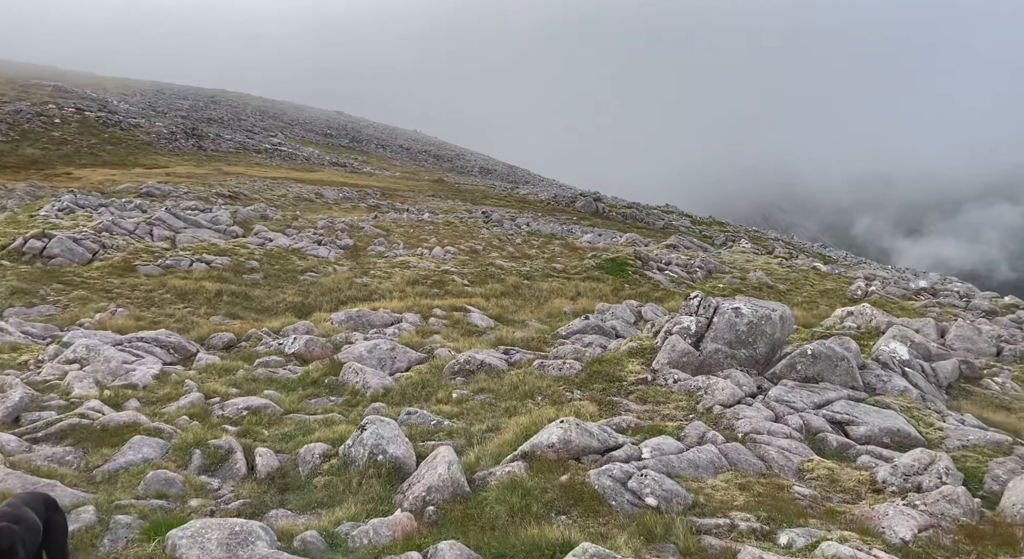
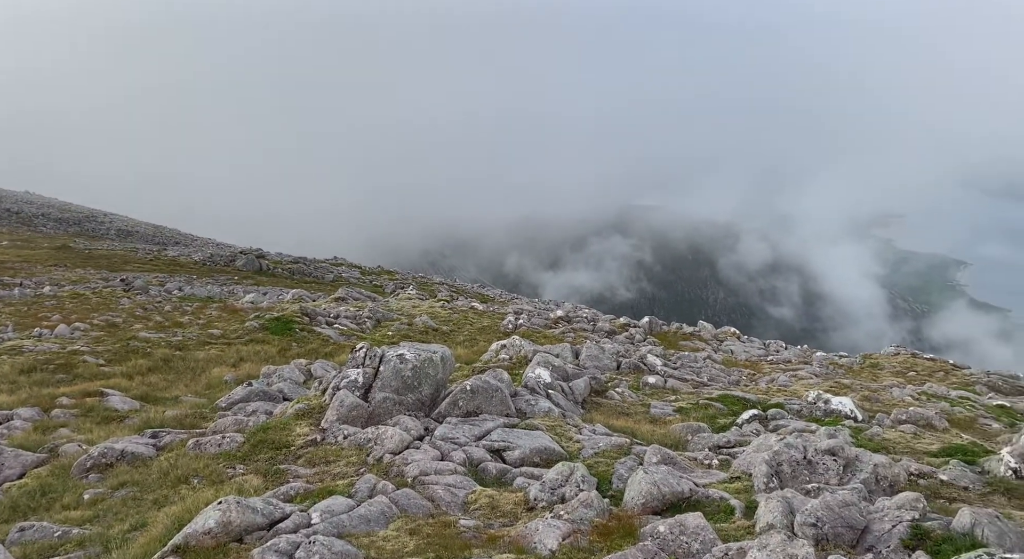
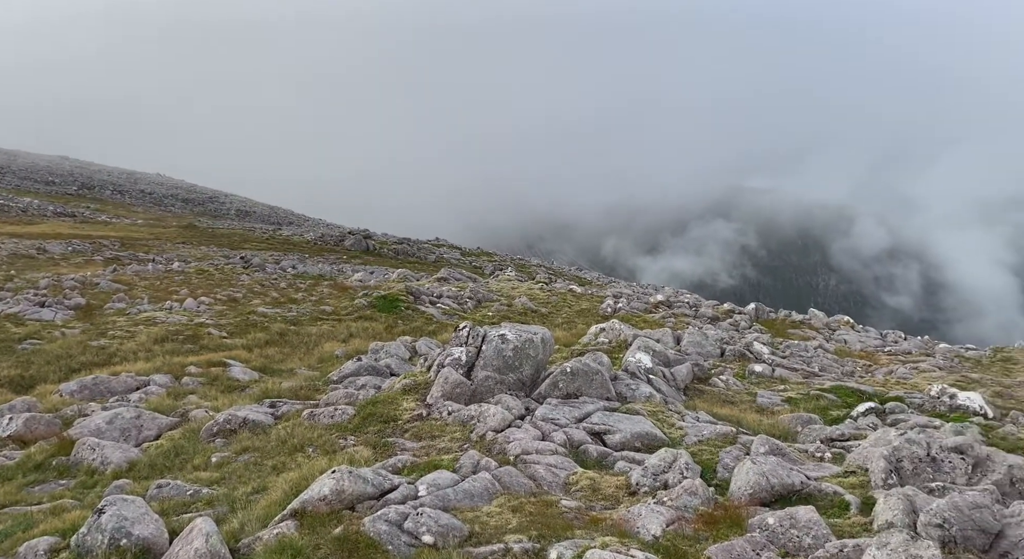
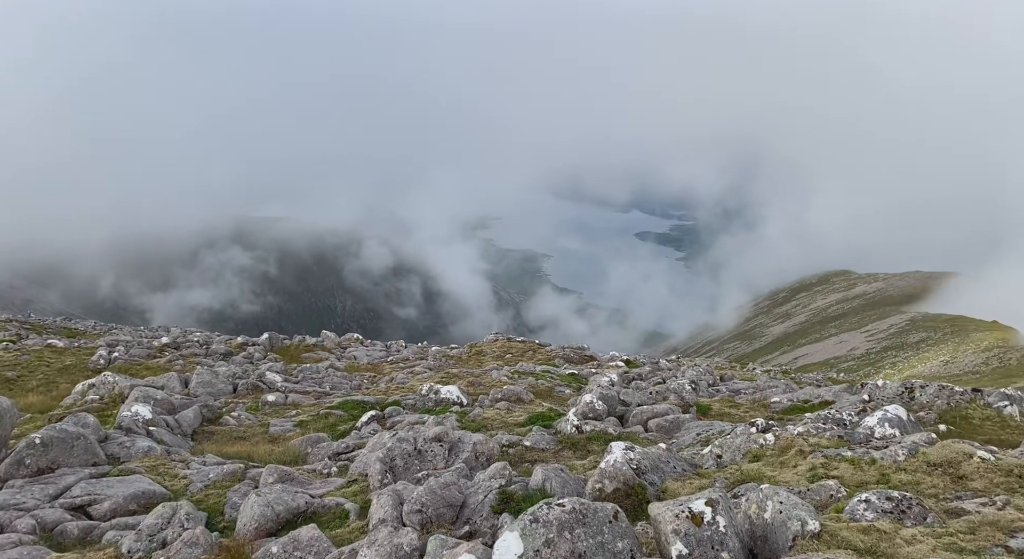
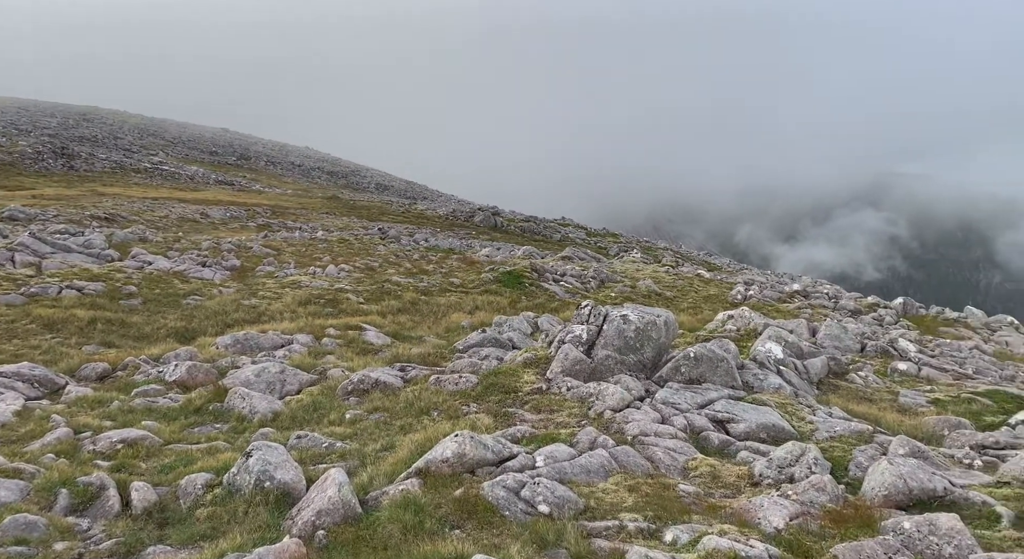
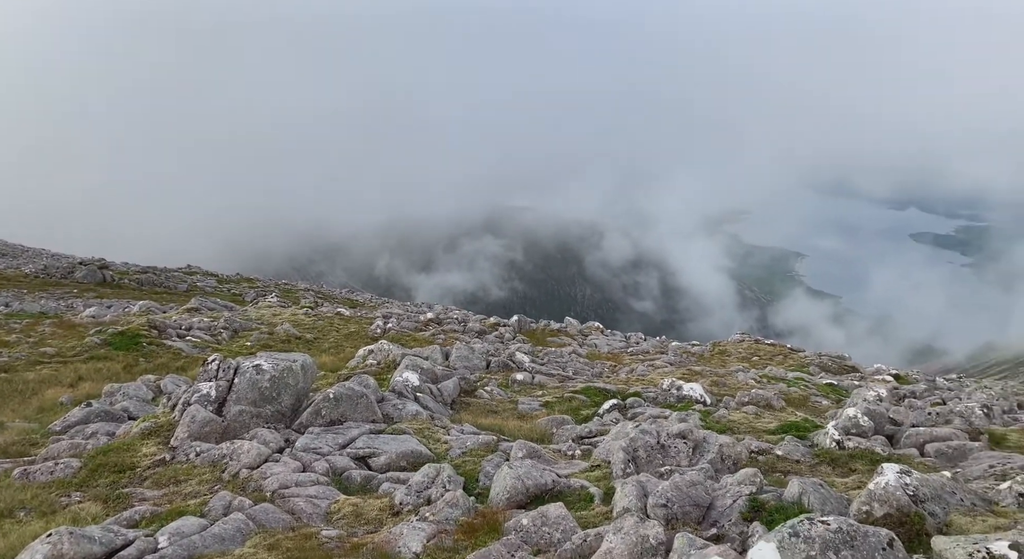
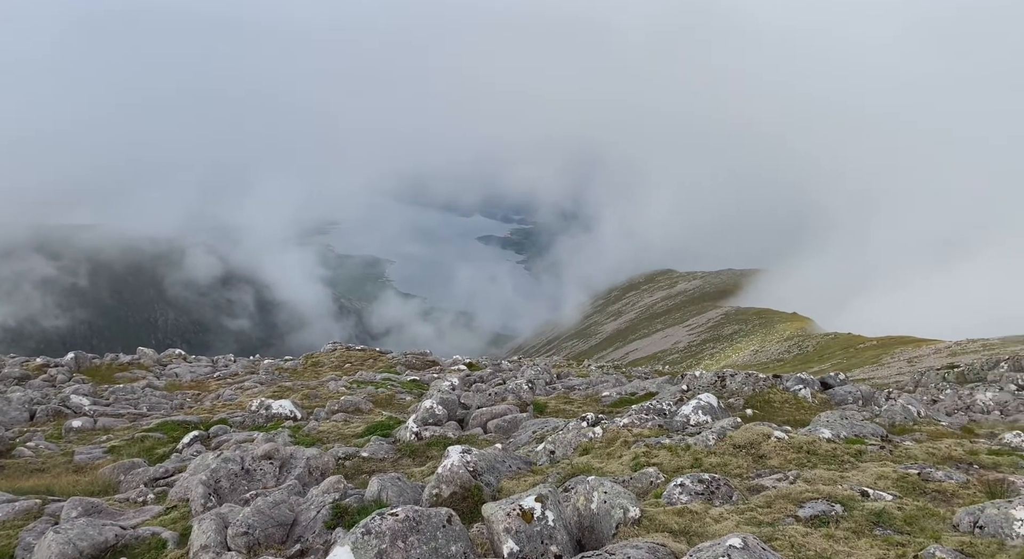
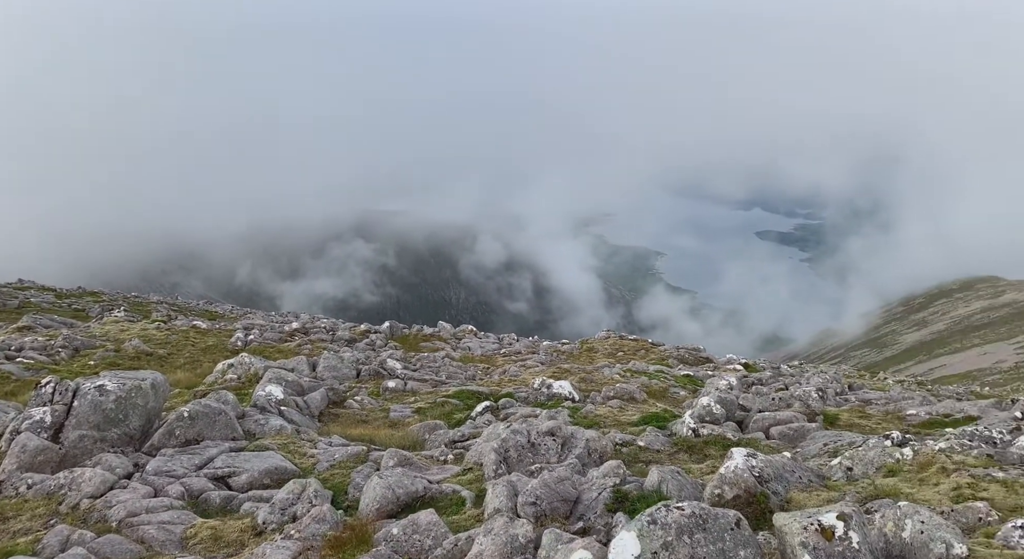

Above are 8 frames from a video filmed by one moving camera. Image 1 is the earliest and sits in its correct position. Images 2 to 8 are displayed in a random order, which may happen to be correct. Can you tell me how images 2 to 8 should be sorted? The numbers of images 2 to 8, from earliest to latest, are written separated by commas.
5, 3, 2, 6, 8, 4, 7
